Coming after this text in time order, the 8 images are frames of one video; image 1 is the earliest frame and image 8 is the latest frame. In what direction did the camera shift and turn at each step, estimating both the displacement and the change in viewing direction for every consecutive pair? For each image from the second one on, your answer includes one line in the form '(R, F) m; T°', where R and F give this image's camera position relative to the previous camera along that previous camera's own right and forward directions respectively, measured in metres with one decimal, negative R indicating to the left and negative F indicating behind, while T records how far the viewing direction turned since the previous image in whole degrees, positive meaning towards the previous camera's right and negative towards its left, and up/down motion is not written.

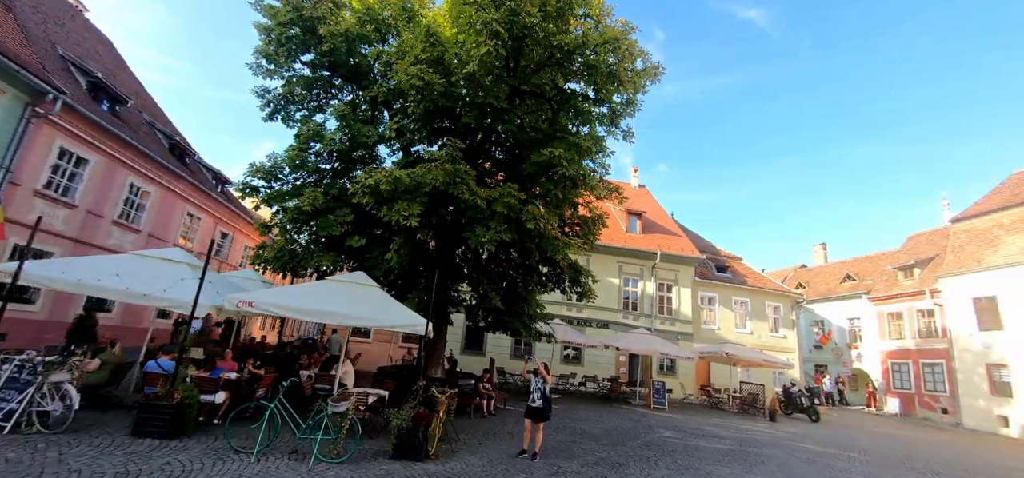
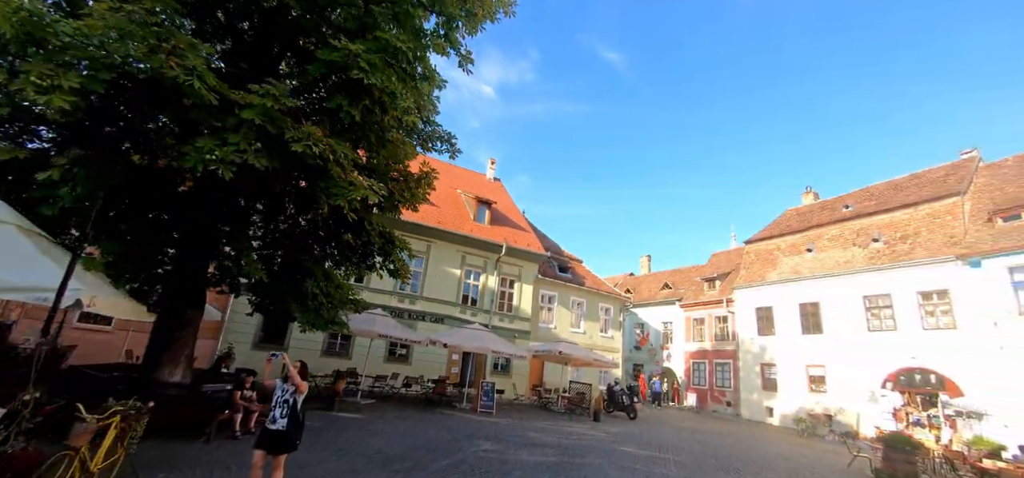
(+0.9, +1.9) m; +18°
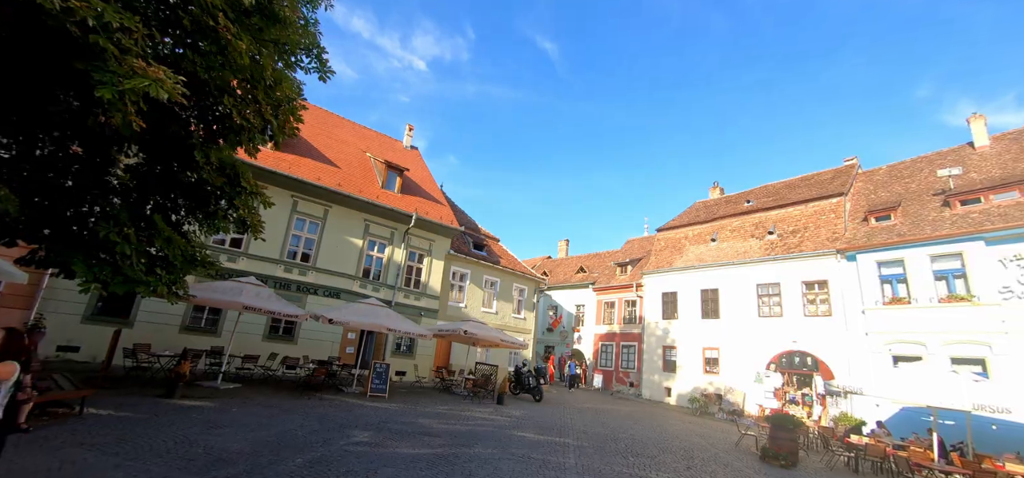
(+0.5, +1.1) m; +10°
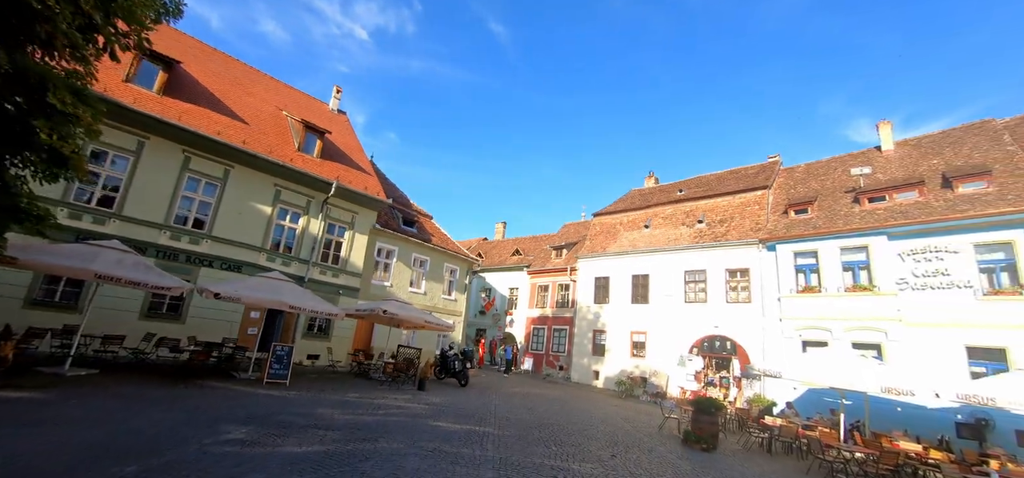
(+0.3, +0.9) m; +8°
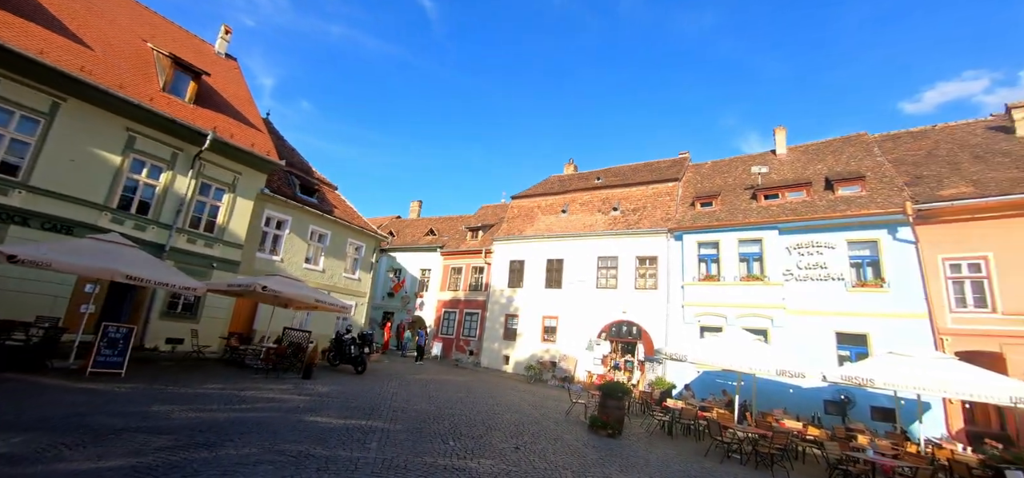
(+0.3, +1.0) m; +10°
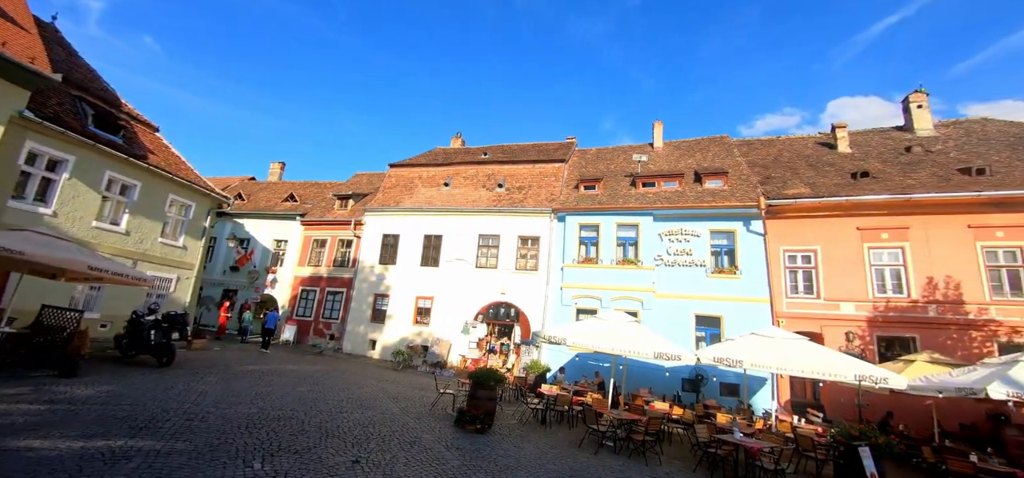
(+0.5, +1.6) m; +14°
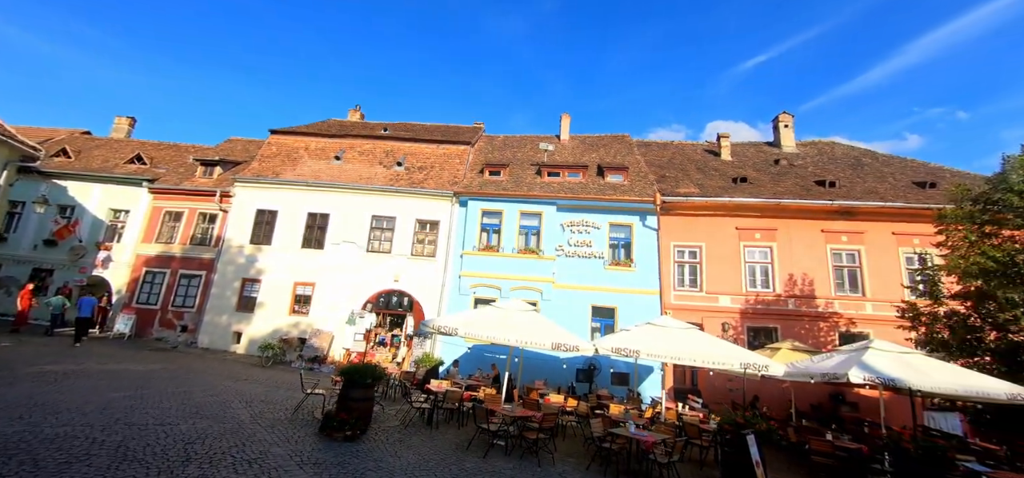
(+0.3, +1.1) m; +12°
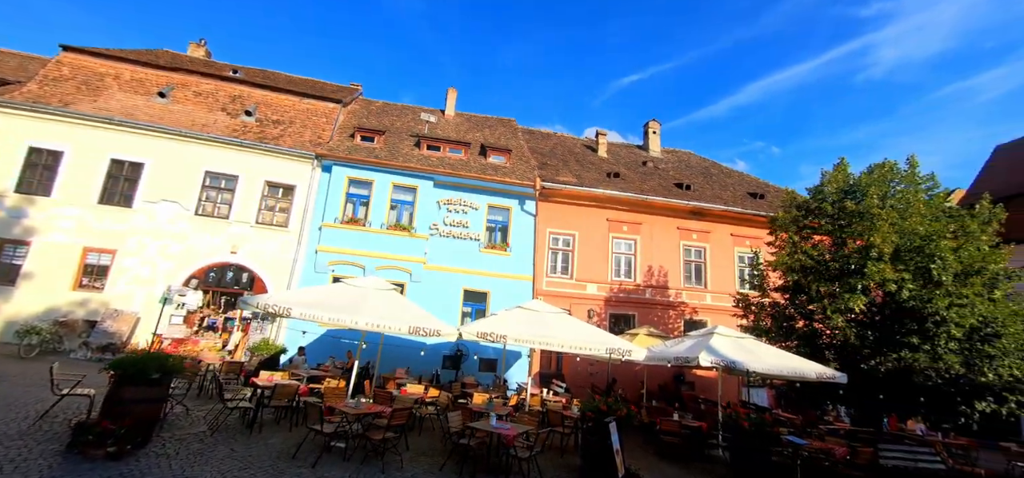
(+0.4, +1.1) m; +15°
